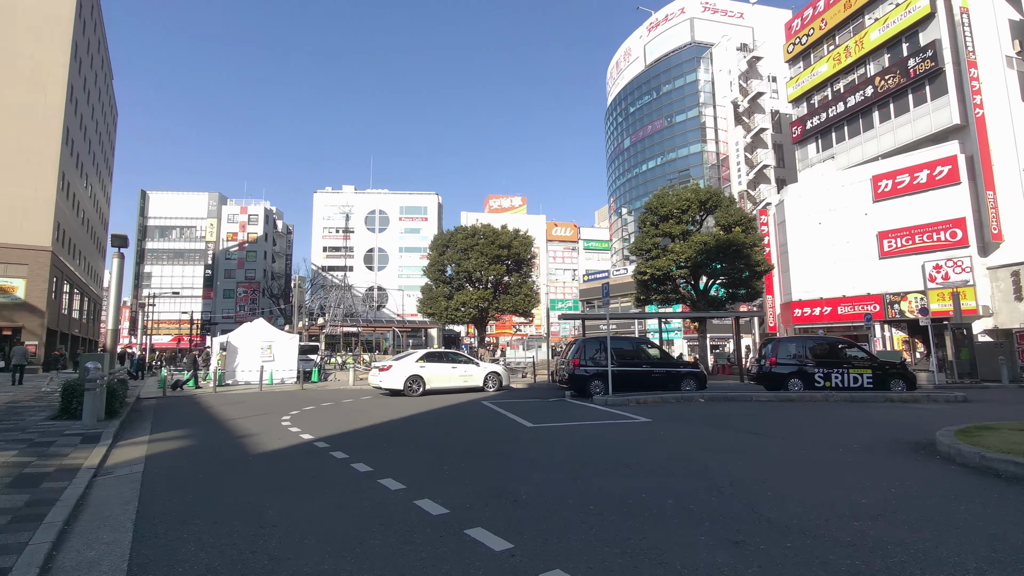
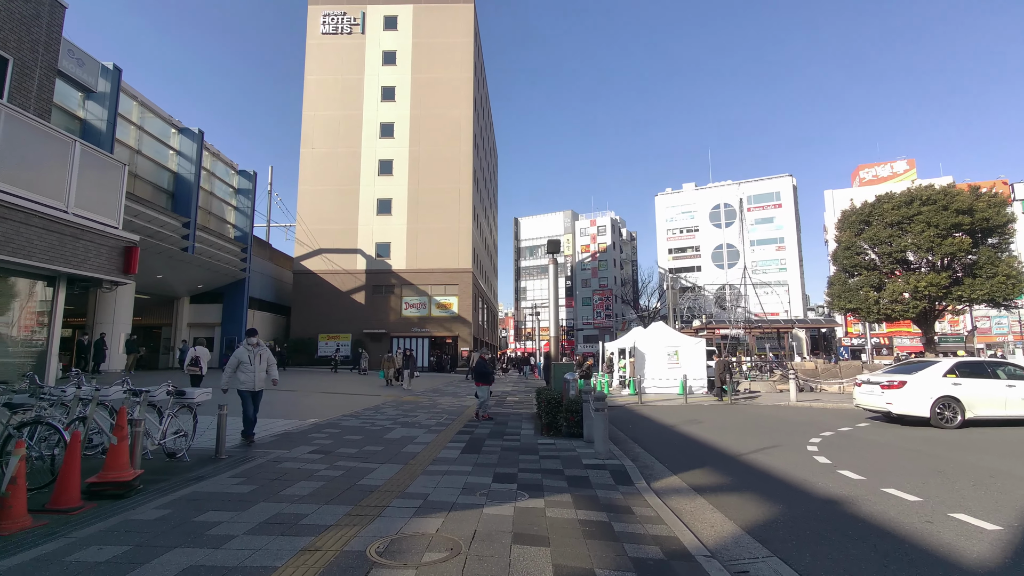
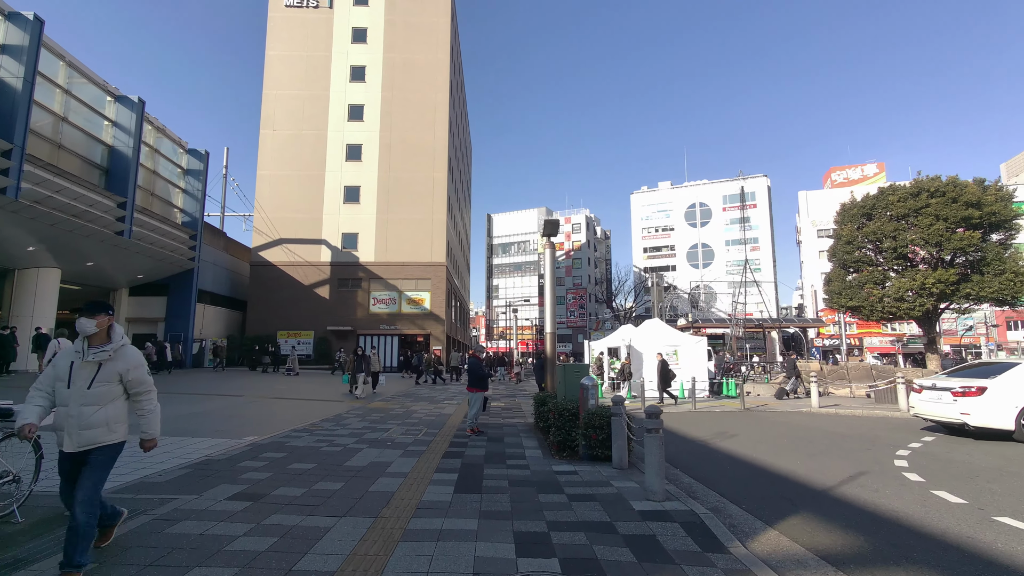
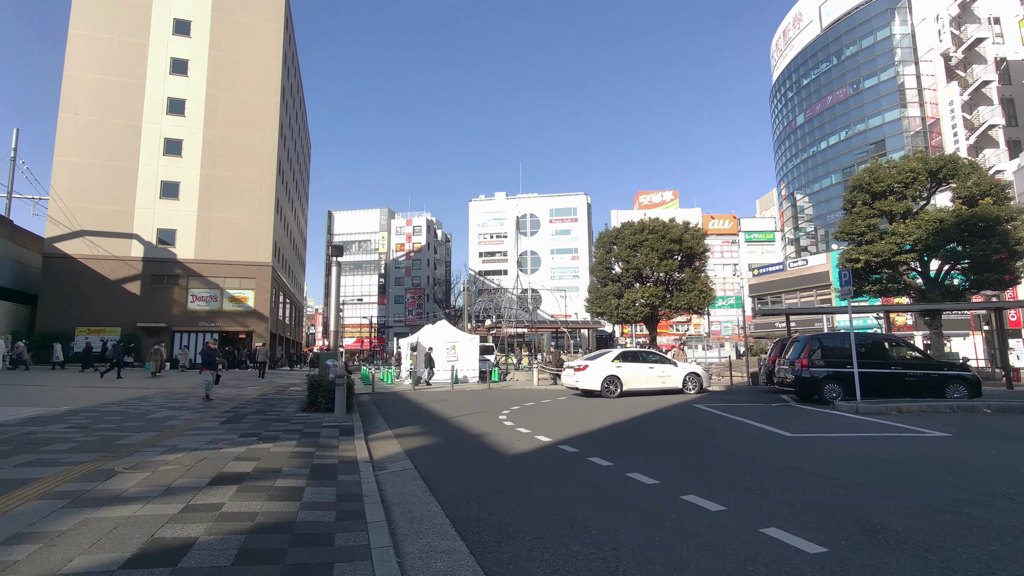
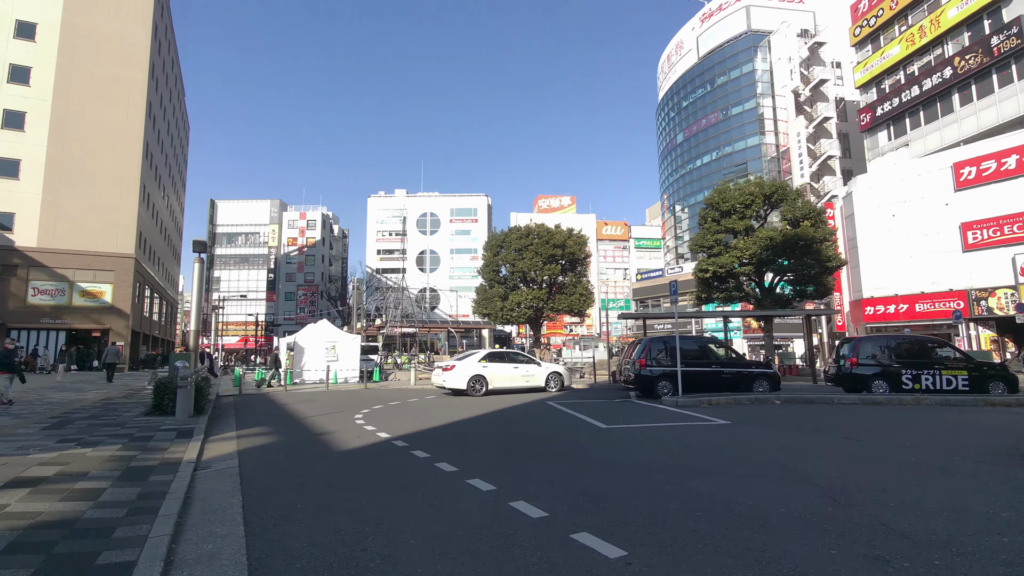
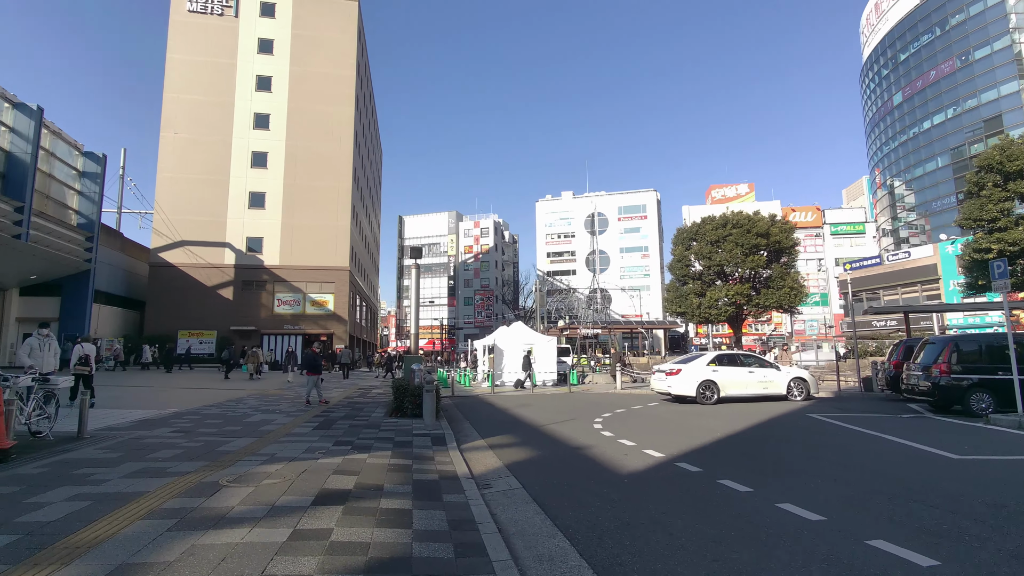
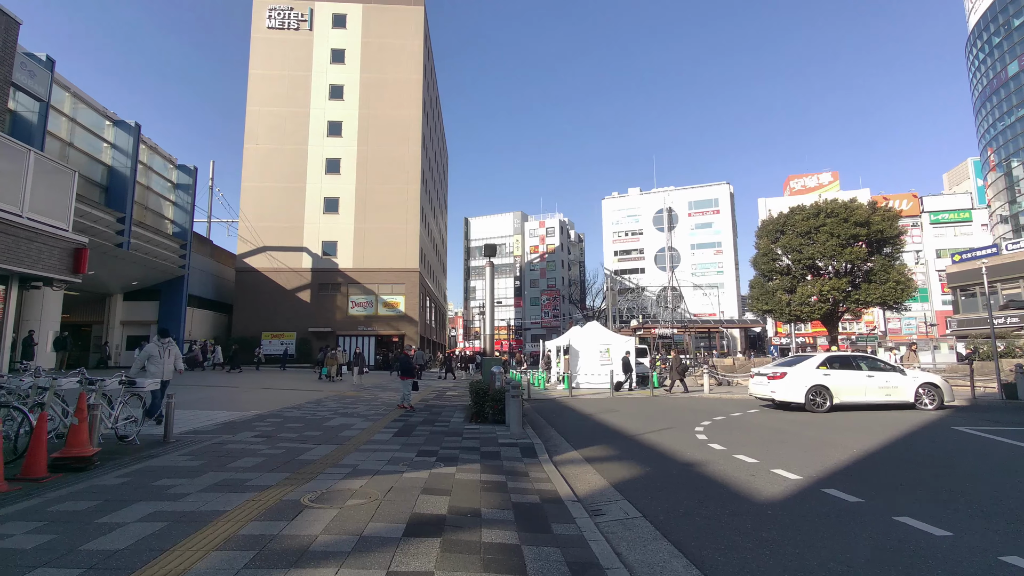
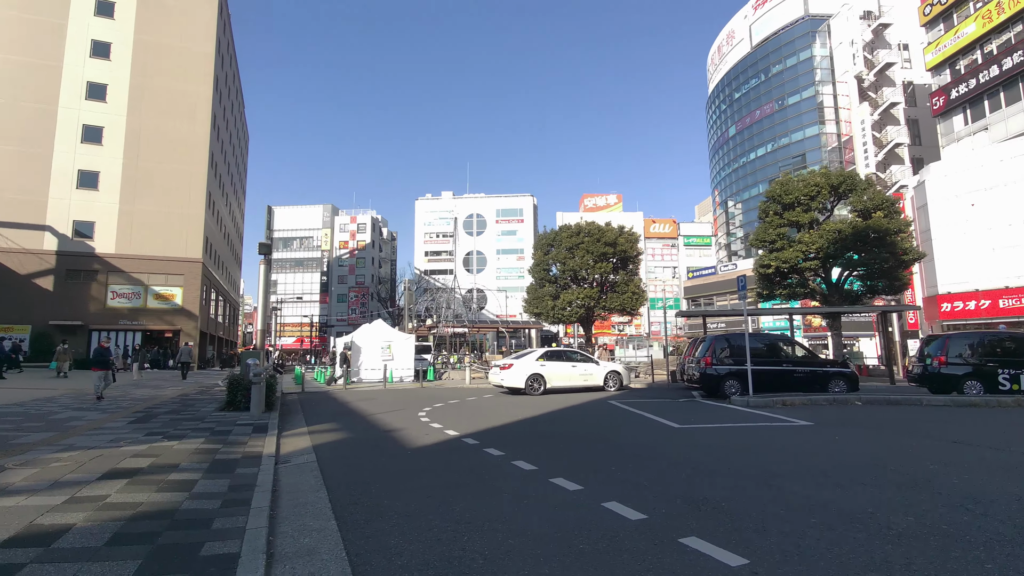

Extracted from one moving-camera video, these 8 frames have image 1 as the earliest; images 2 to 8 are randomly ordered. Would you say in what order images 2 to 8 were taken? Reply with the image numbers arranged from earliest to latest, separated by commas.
5, 8, 4, 6, 7, 2, 3
